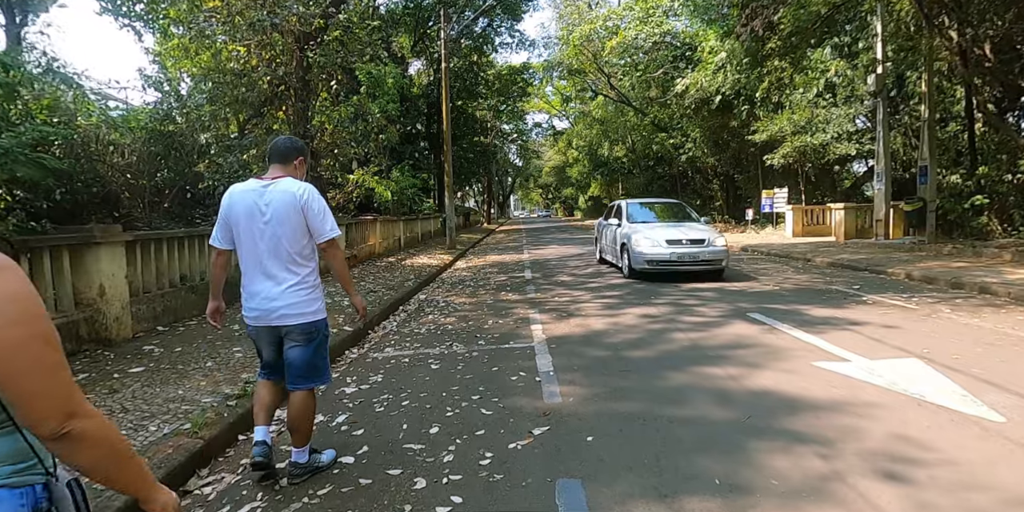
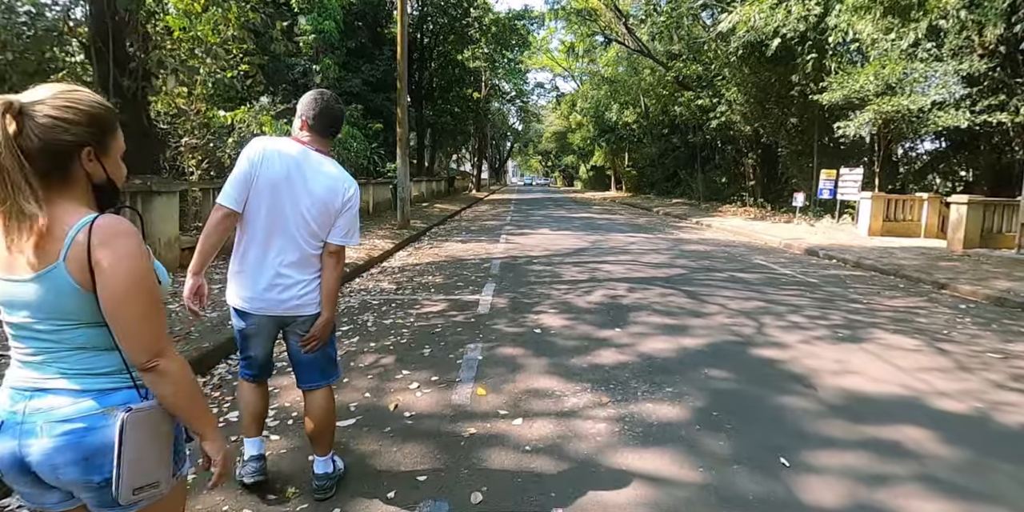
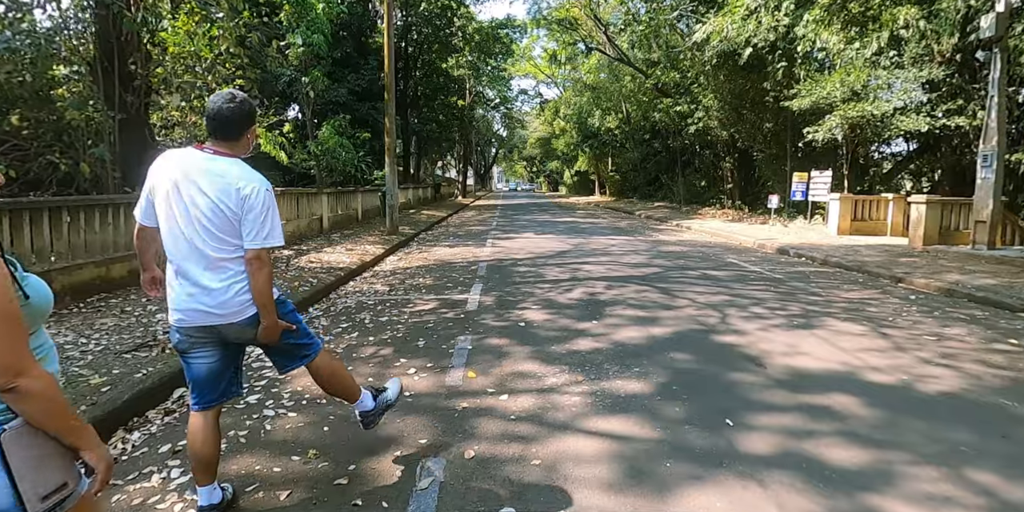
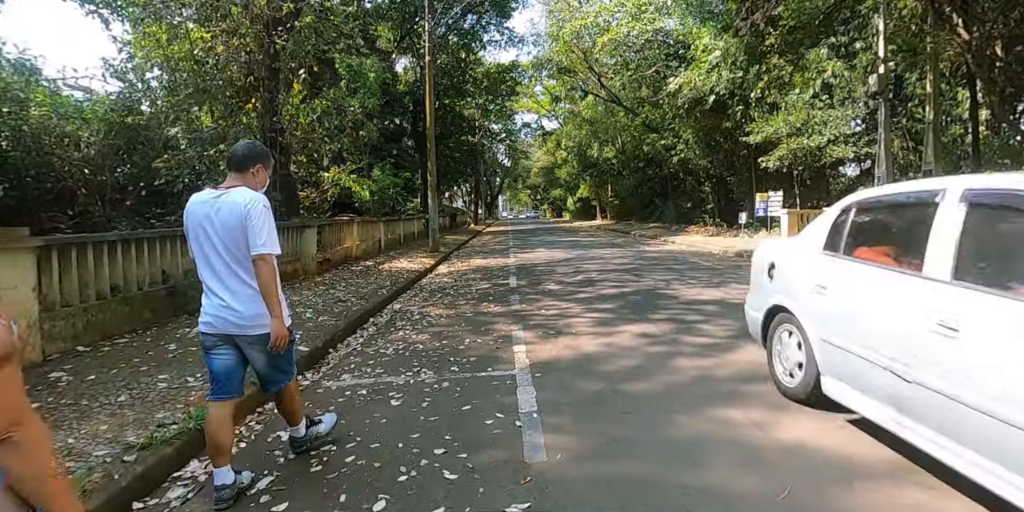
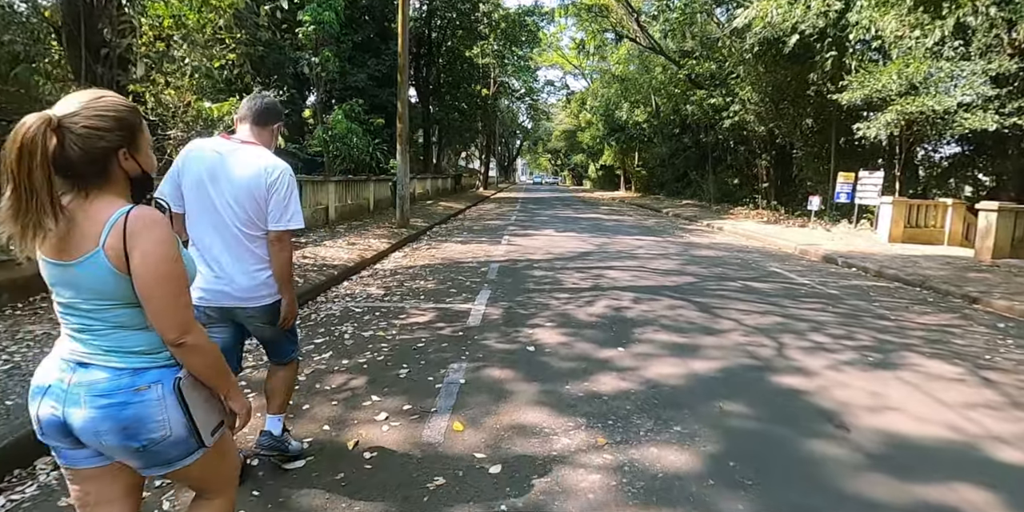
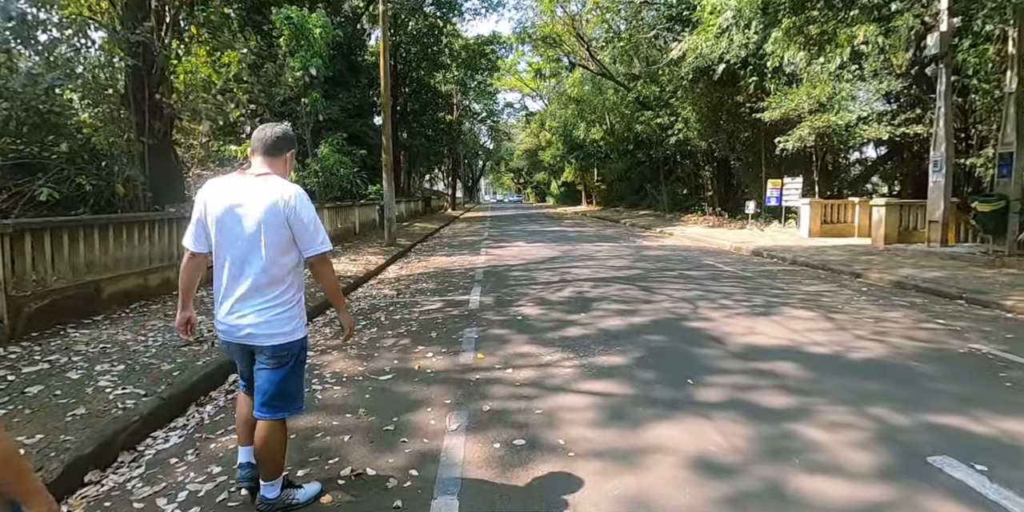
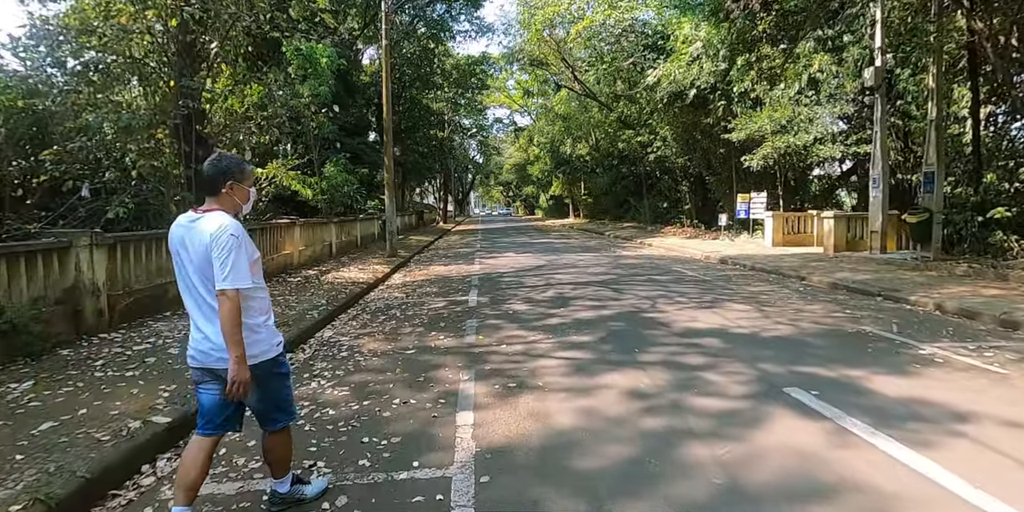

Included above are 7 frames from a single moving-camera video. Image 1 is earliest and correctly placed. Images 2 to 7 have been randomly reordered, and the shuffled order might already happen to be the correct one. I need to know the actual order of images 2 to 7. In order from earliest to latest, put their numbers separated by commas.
4, 7, 6, 3, 2, 5
